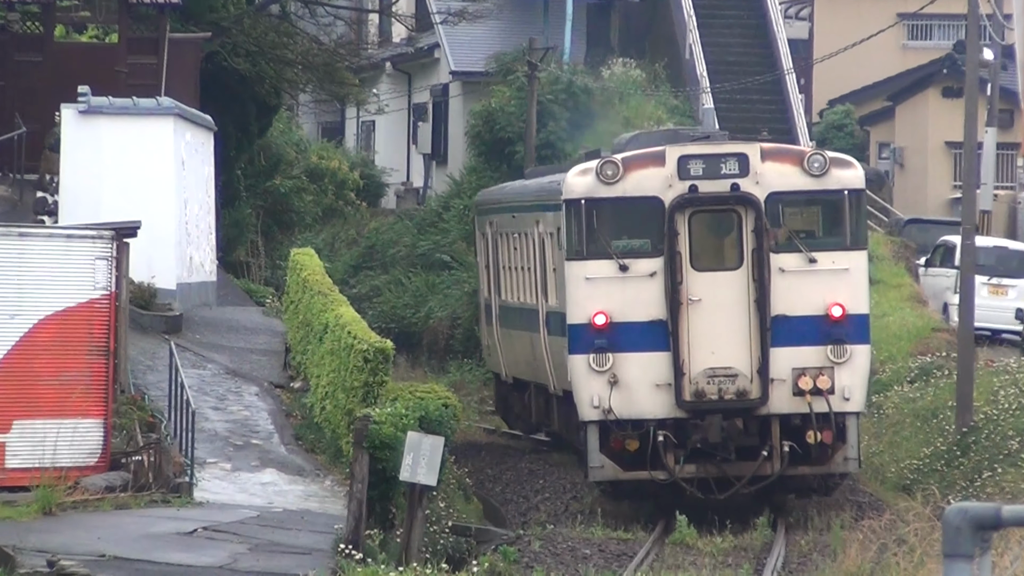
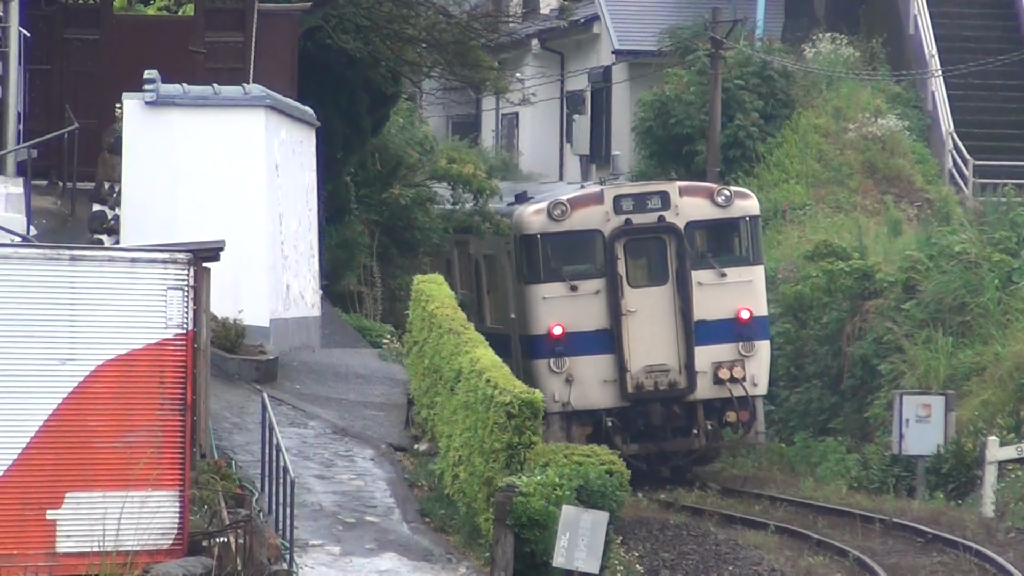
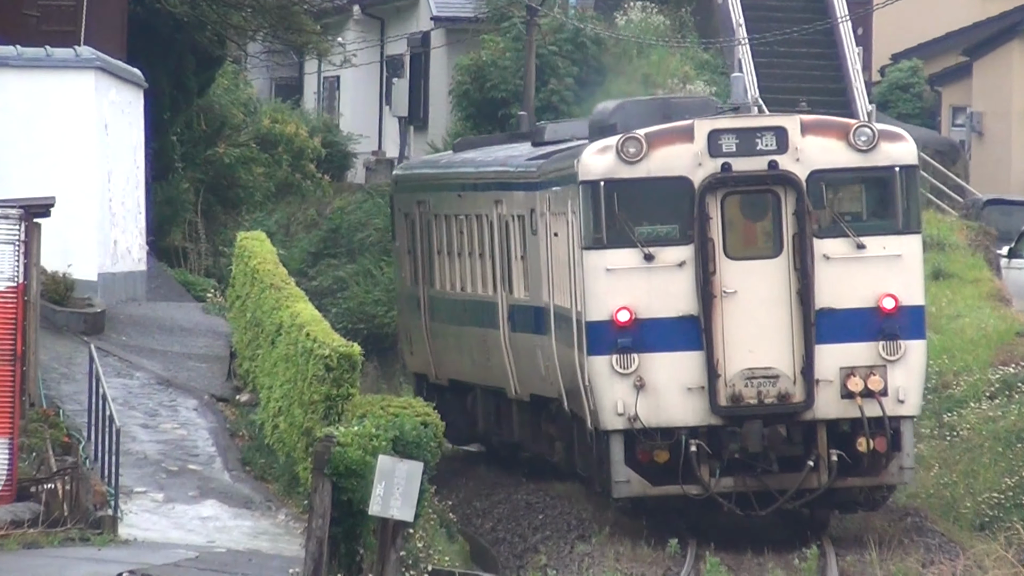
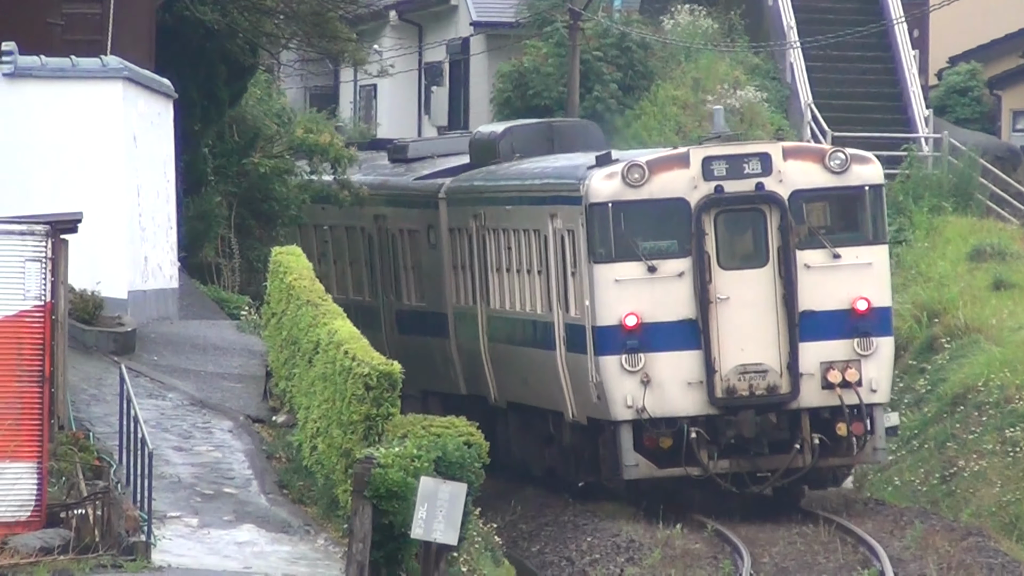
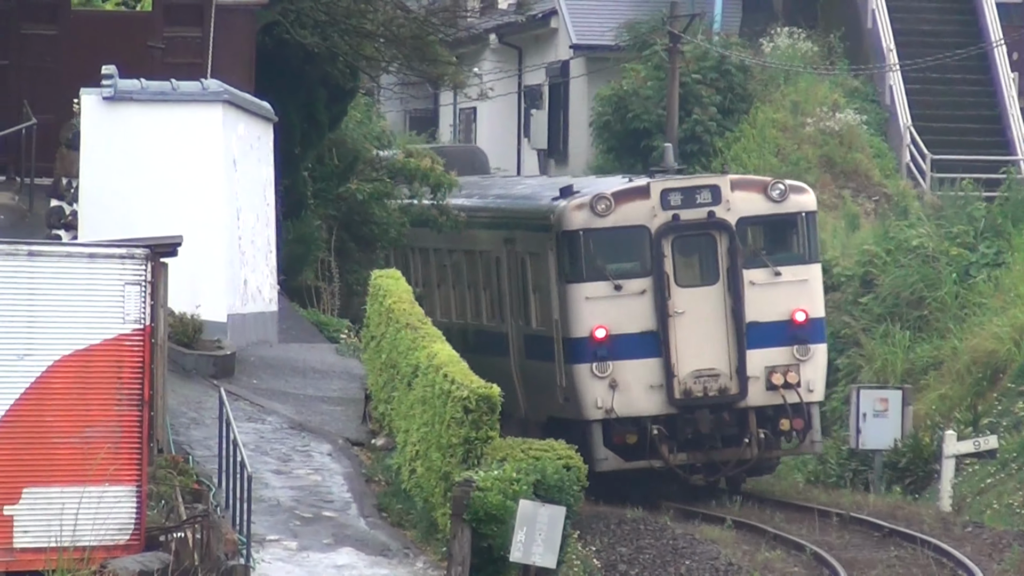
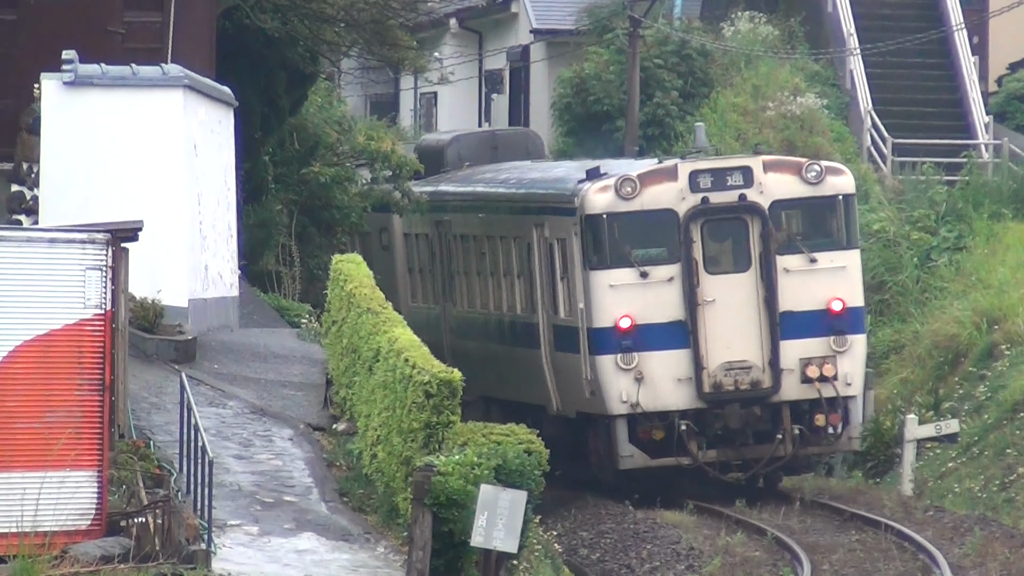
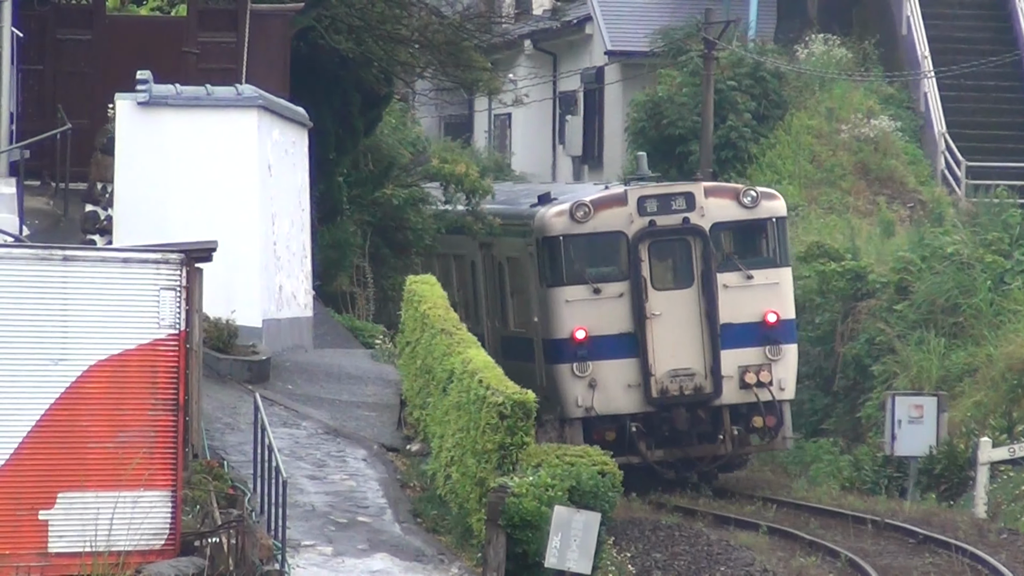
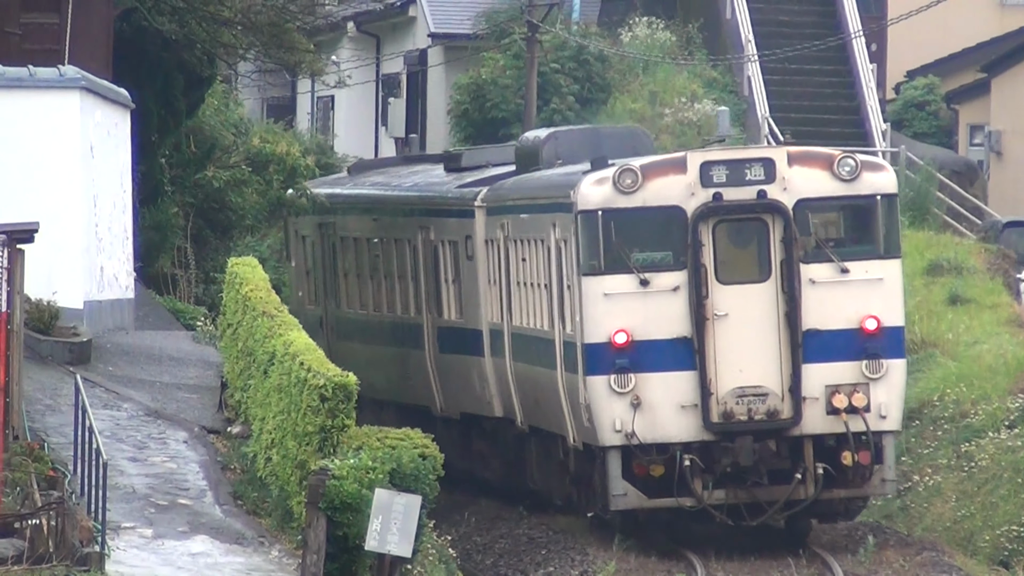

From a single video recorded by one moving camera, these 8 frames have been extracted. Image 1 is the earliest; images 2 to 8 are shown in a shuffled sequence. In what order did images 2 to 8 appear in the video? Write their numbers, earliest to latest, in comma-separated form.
3, 8, 4, 6, 5, 7, 2
